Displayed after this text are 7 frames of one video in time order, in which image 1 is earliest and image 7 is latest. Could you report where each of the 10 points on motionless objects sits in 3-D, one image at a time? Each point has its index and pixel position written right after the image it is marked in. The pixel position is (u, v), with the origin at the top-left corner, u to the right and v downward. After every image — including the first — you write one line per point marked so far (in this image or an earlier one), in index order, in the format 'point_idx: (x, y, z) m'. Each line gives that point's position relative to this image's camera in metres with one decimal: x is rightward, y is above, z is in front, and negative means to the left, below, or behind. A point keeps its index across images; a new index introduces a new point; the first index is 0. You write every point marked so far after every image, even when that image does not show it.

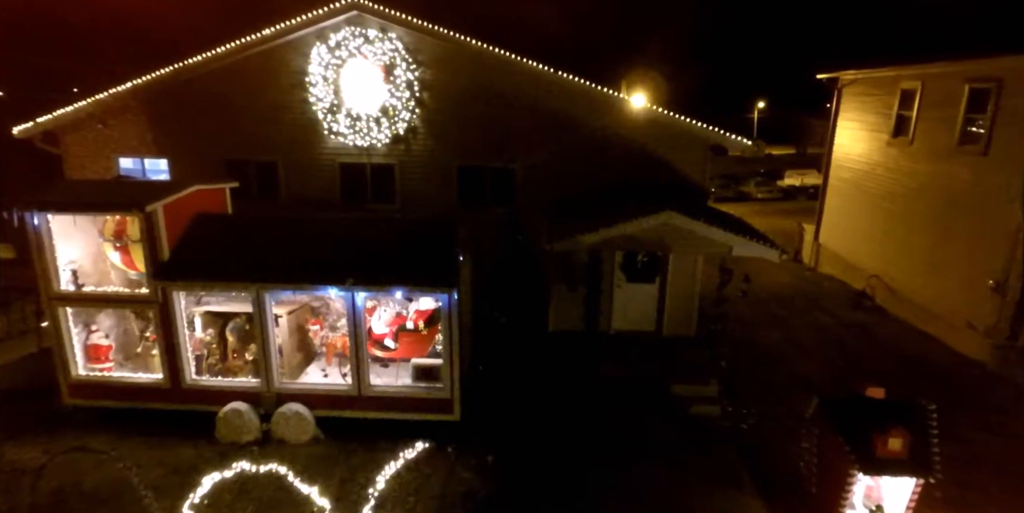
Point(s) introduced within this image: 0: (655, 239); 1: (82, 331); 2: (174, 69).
0: (+2.2, +0.2, +7.7) m
1: (-6.7, -1.2, +8.1) m
2: (-5.8, +3.2, +8.9) m
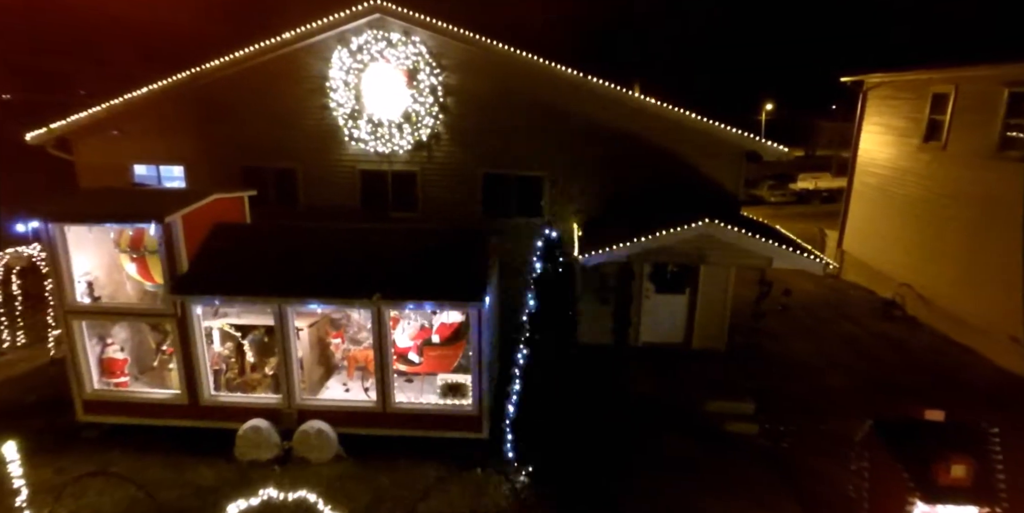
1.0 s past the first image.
0: (+2.6, +0.1, +7.4) m
1: (-6.3, -1.4, +7.9) m
2: (-5.4, +3.1, +8.6) m
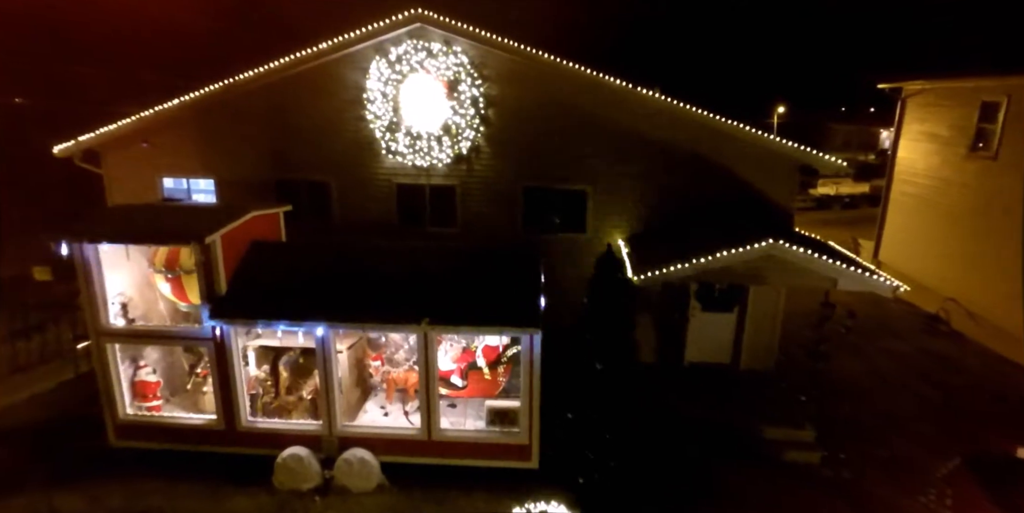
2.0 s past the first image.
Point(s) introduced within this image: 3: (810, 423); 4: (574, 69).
0: (+3.3, -0.2, +7.1) m
1: (-5.6, -1.6, +7.6) m
2: (-4.7, +2.8, +8.4) m
3: (+4.3, -2.4, +7.5) m
4: (+0.9, +2.8, +7.8) m
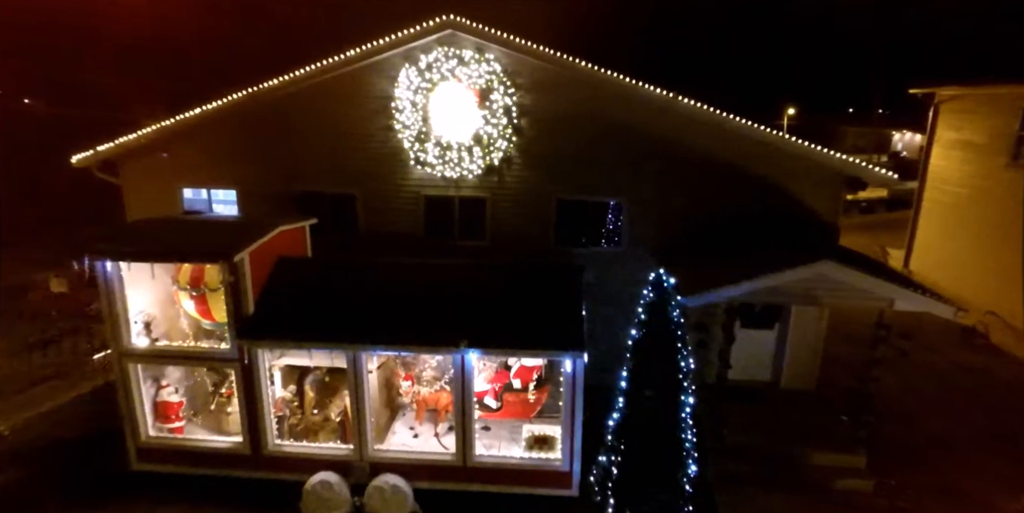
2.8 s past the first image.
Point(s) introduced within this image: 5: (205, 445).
0: (+3.8, -0.4, +6.7) m
1: (-5.1, -1.9, +7.3) m
2: (-4.1, +2.5, +8.1) m
3: (+4.8, -2.6, +7.2) m
4: (+1.5, +2.6, +7.5) m
5: (-4.2, -2.6, +7.0) m
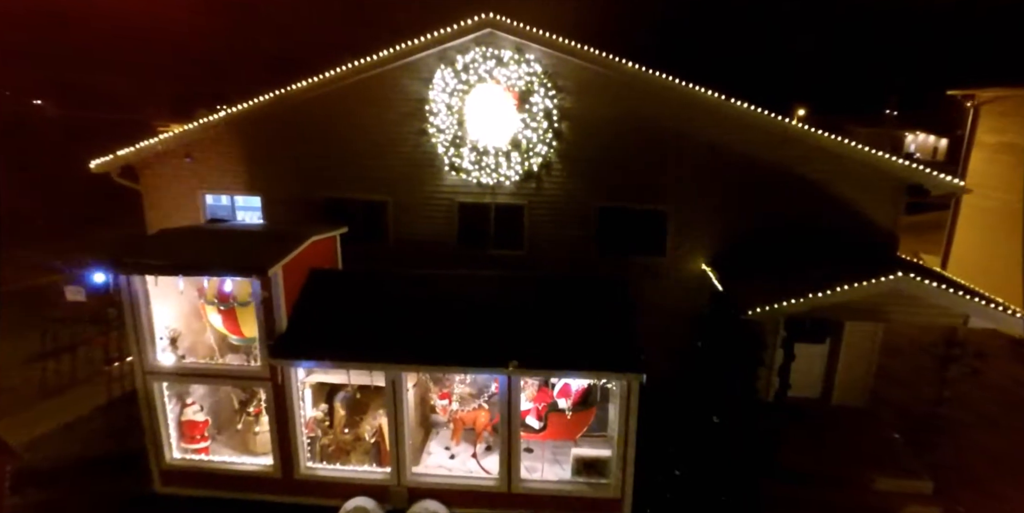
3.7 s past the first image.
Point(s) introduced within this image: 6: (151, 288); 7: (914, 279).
0: (+4.4, -0.6, +6.3) m
1: (-4.5, -2.0, +7.0) m
2: (-3.5, +2.4, +7.7) m
3: (+5.4, -2.8, +6.7) m
4: (+2.1, +2.5, +7.1) m
5: (-3.6, -2.7, +6.6) m
6: (-4.5, -0.4, +6.5) m
7: (+4.7, -0.3, +6.1) m
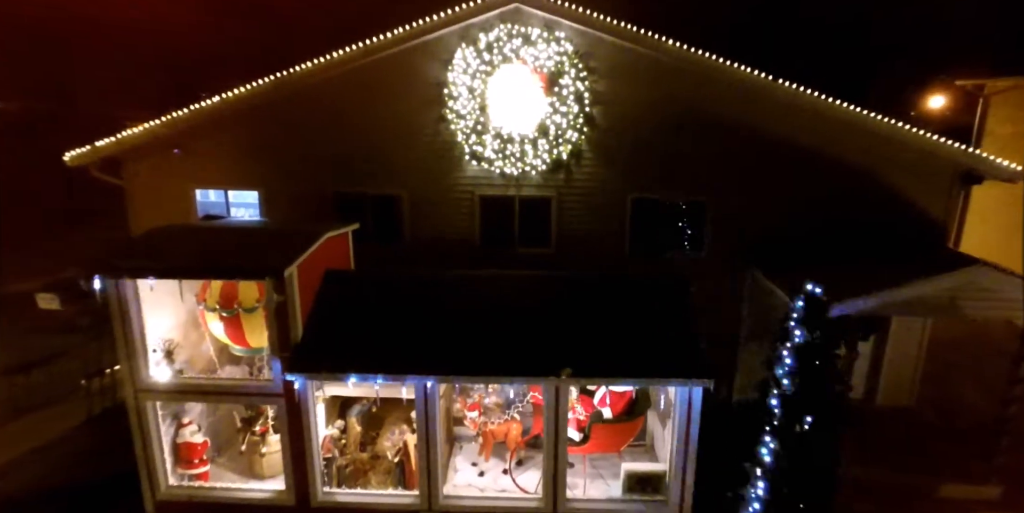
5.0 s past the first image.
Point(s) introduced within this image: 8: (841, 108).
0: (+4.8, -0.5, +5.9) m
1: (-4.1, -2.0, +6.2) m
2: (-3.2, +2.4, +7.0) m
3: (+5.9, -2.7, +6.3) m
4: (+2.4, +2.5, +6.6) m
5: (-3.1, -2.7, +5.9) m
6: (-4.0, -0.4, +5.7) m
7: (+5.2, -0.2, +5.7) m
8: (+4.3, +1.9, +6.7) m
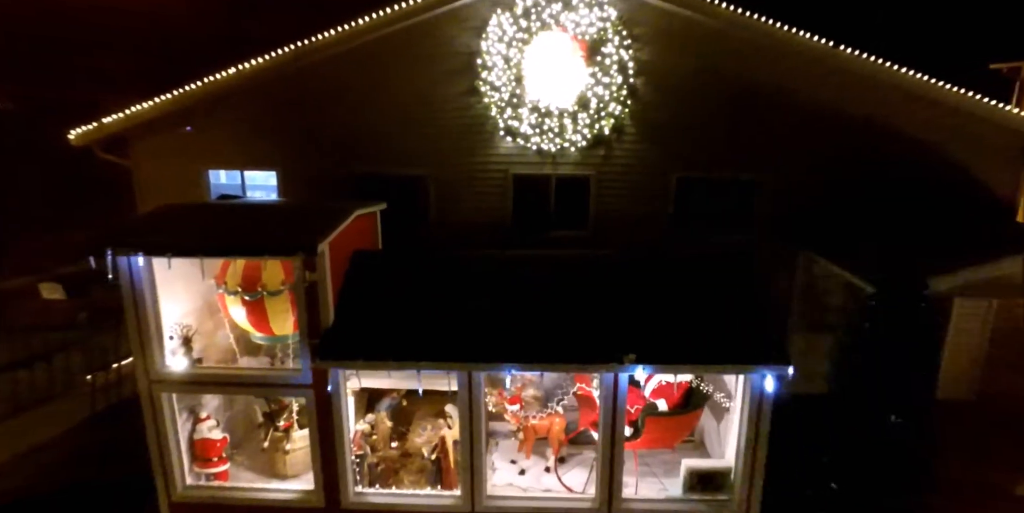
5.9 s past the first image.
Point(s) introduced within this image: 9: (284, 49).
0: (+5.3, -0.3, +5.4) m
1: (-3.6, -1.8, +5.7) m
2: (-2.7, +2.6, +6.5) m
3: (+6.4, -2.4, +5.8) m
4: (+2.9, +2.8, +6.1) m
5: (-2.6, -2.5, +5.4) m
6: (-3.5, -0.2, +5.2) m
7: (+5.7, +0.1, +5.2) m
8: (+4.7, +2.2, +6.2) m
9: (-2.9, +2.6, +6.5) m
